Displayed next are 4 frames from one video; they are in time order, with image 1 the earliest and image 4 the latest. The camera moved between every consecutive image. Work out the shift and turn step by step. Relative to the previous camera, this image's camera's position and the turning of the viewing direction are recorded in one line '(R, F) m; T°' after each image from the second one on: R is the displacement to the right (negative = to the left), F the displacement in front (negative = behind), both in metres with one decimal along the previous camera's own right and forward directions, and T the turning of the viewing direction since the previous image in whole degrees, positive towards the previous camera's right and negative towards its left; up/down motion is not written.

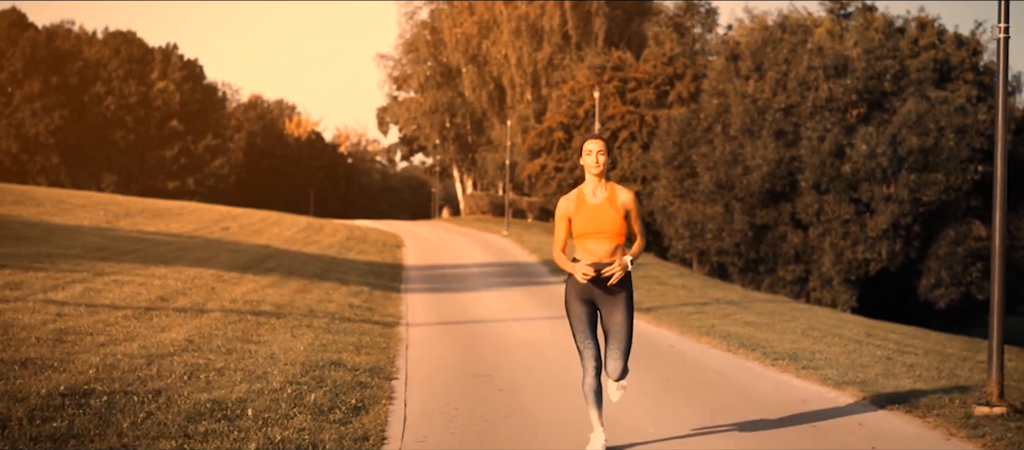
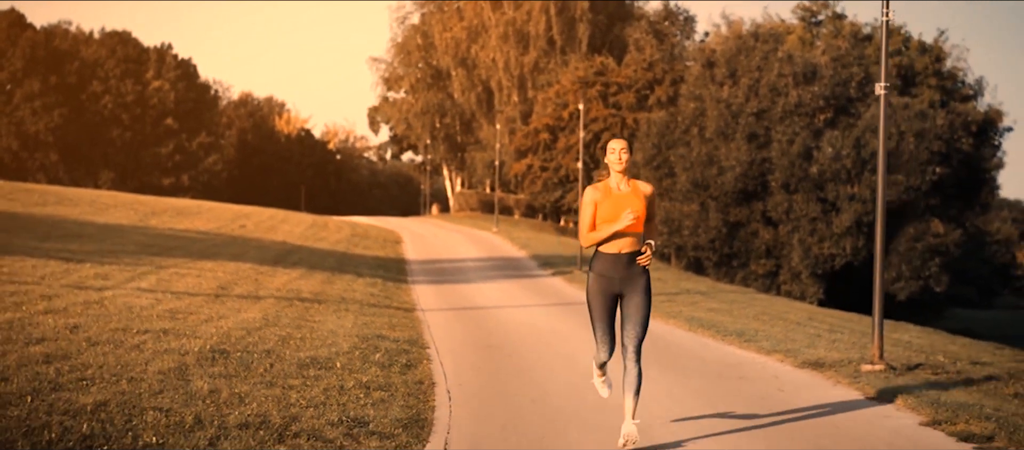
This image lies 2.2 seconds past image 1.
(-0.3, -2.8) m; +1°
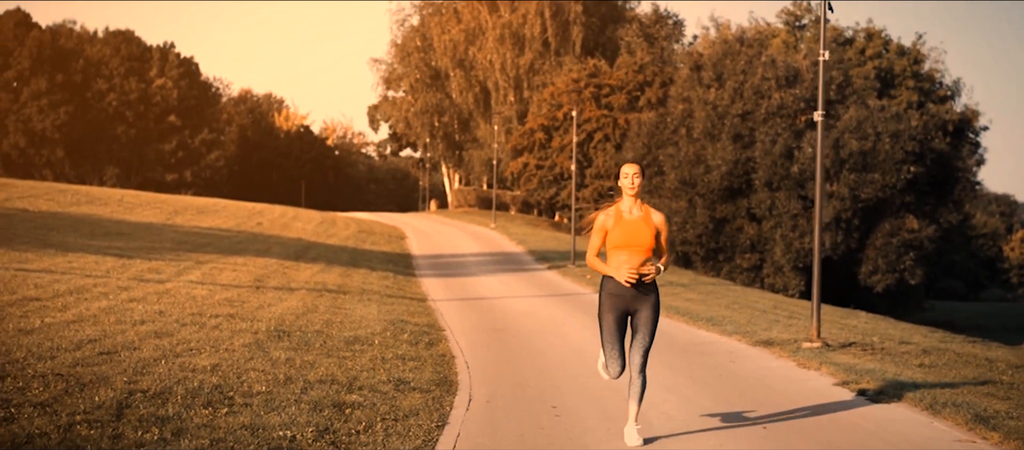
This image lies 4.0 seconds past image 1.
(-0.1, -2.3) m; 0°
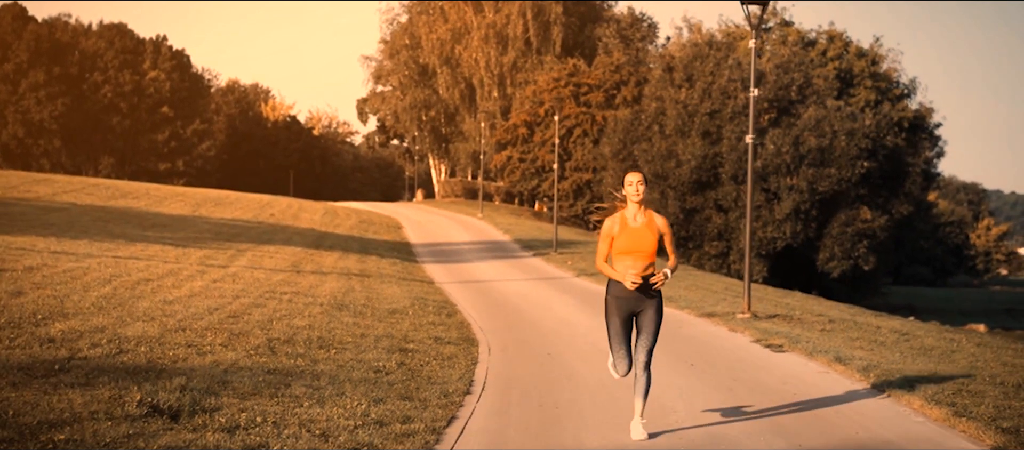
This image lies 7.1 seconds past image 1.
(-0.4, -3.8) m; +1°
